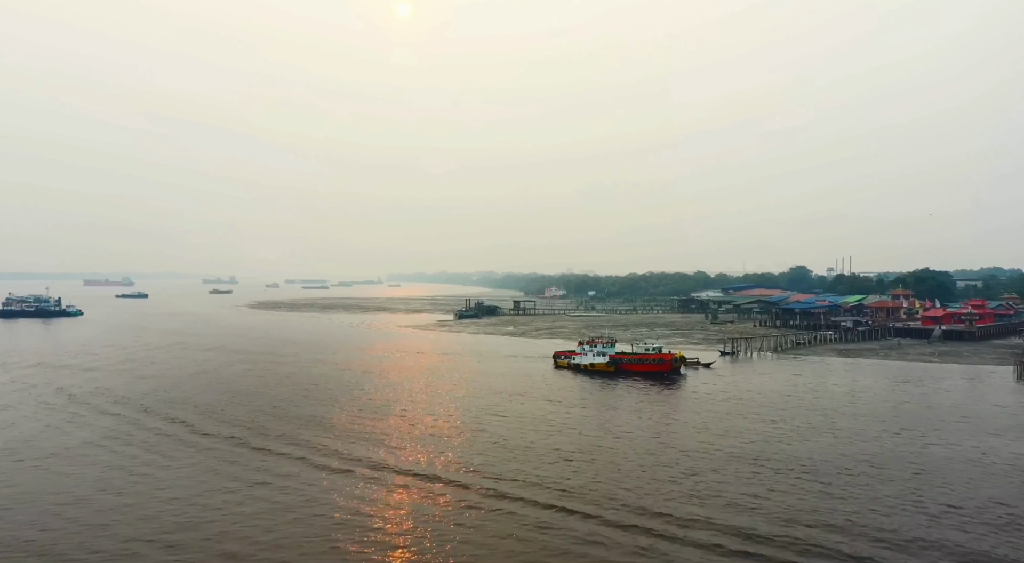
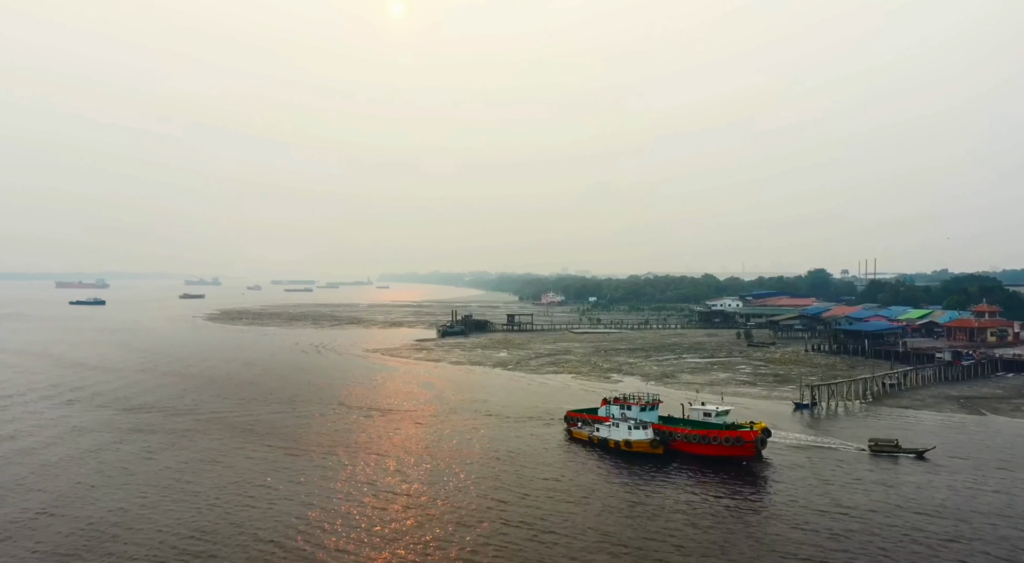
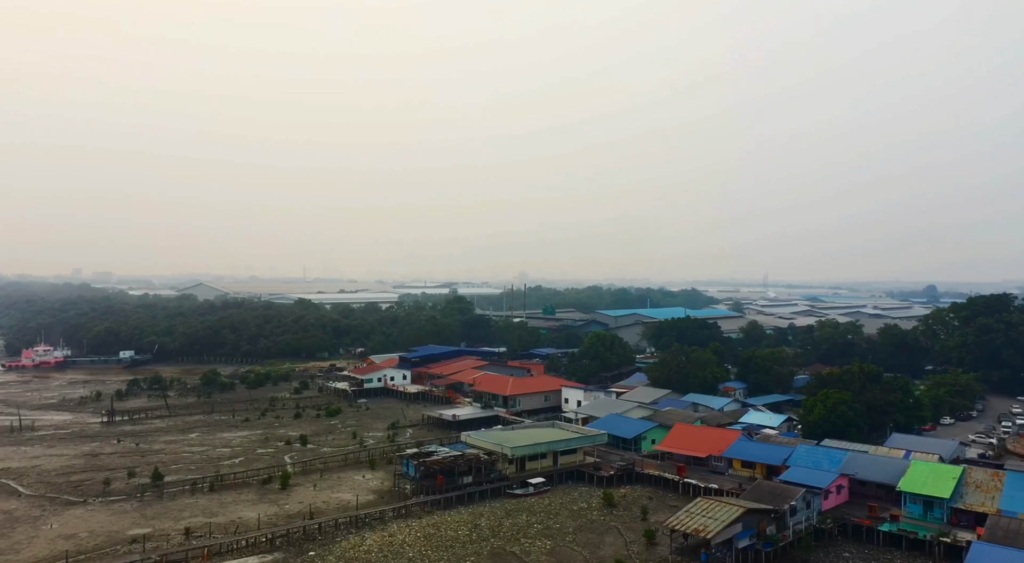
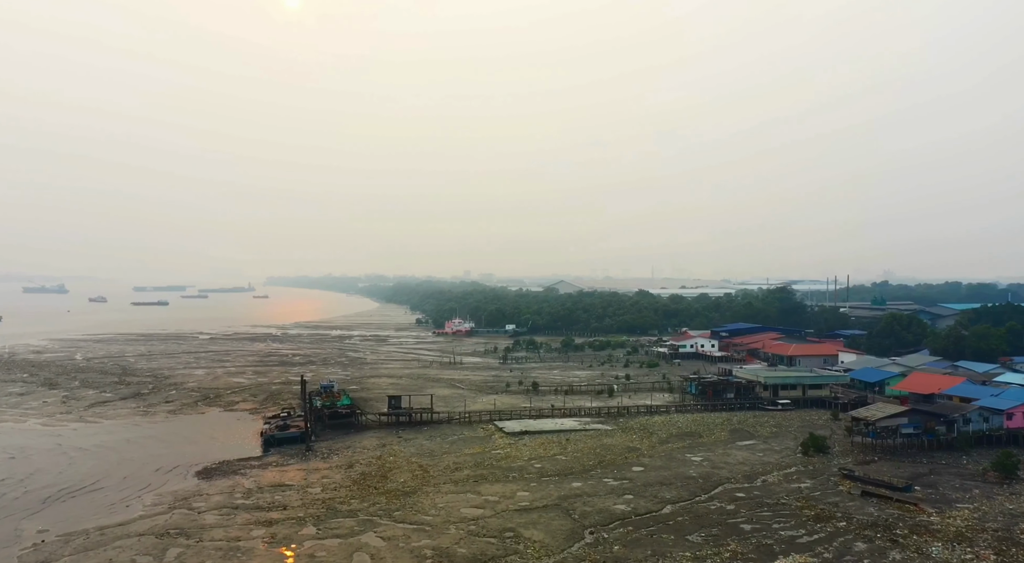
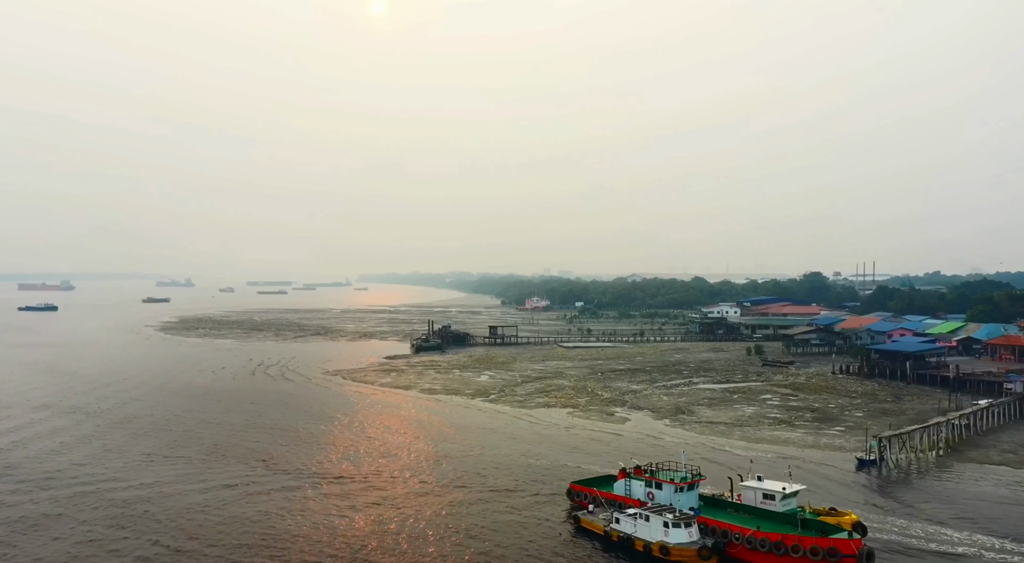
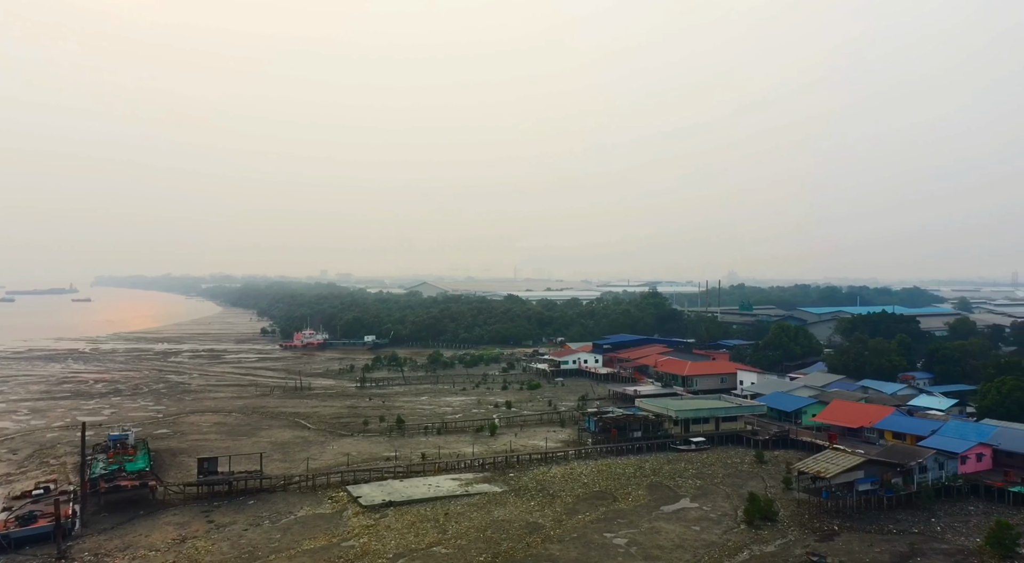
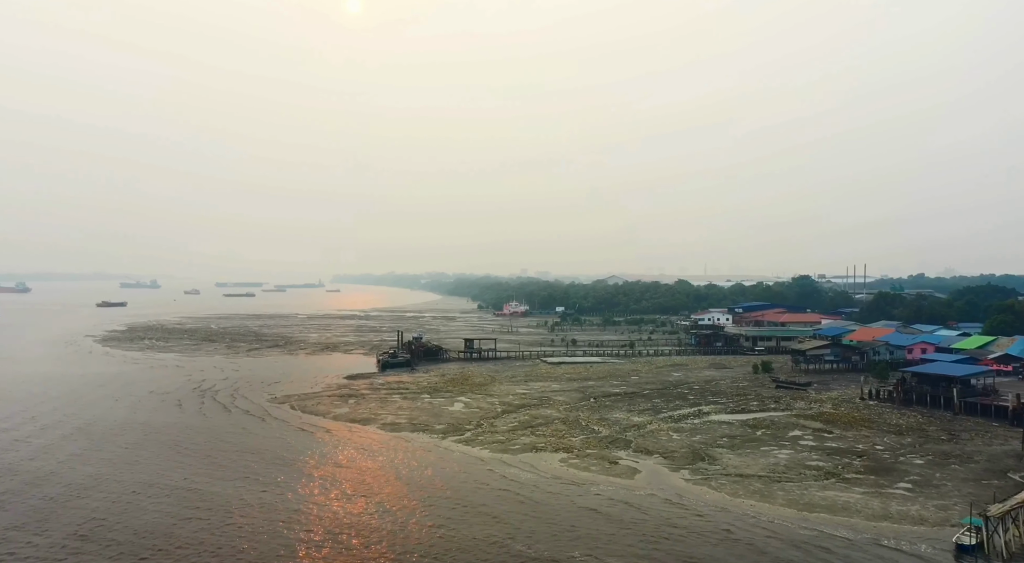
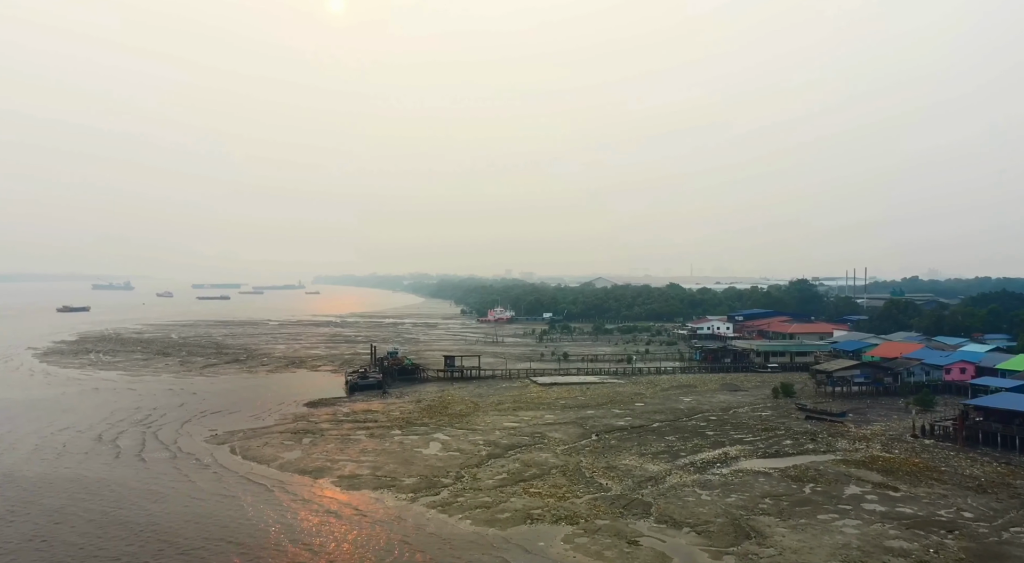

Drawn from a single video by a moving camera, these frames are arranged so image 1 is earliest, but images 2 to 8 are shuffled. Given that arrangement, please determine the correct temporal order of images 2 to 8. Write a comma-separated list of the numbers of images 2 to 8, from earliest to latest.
2, 5, 7, 8, 4, 6, 3
